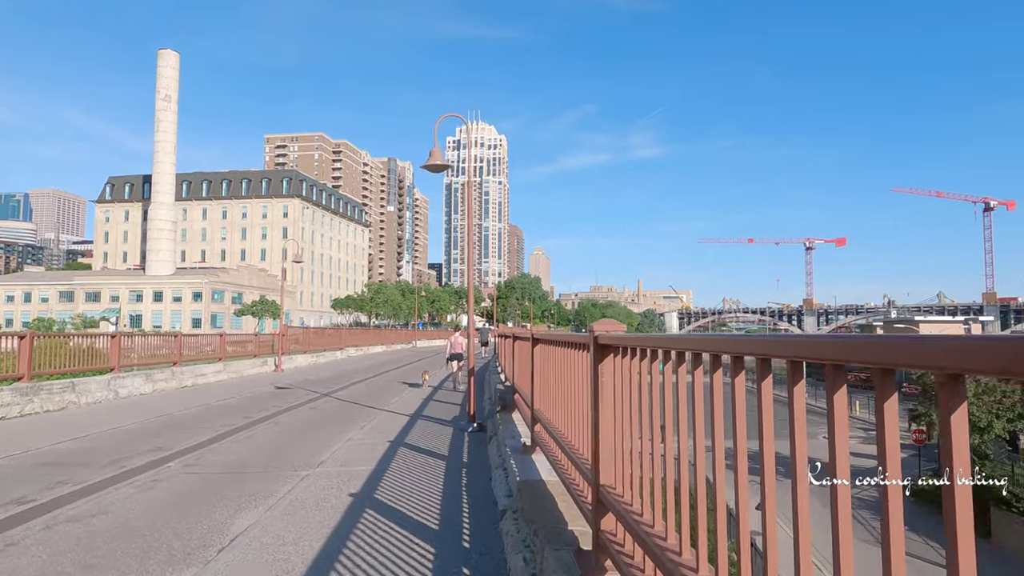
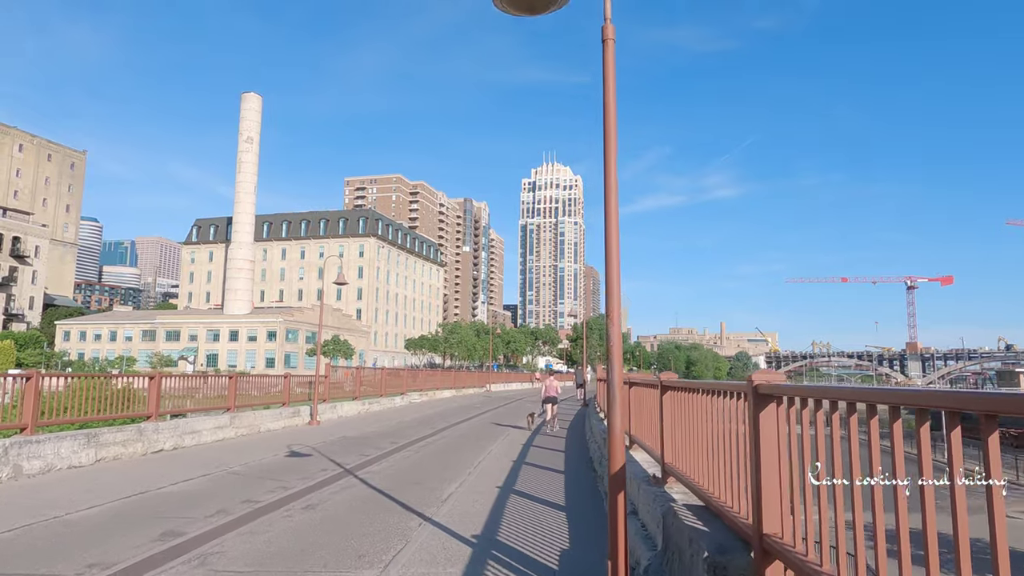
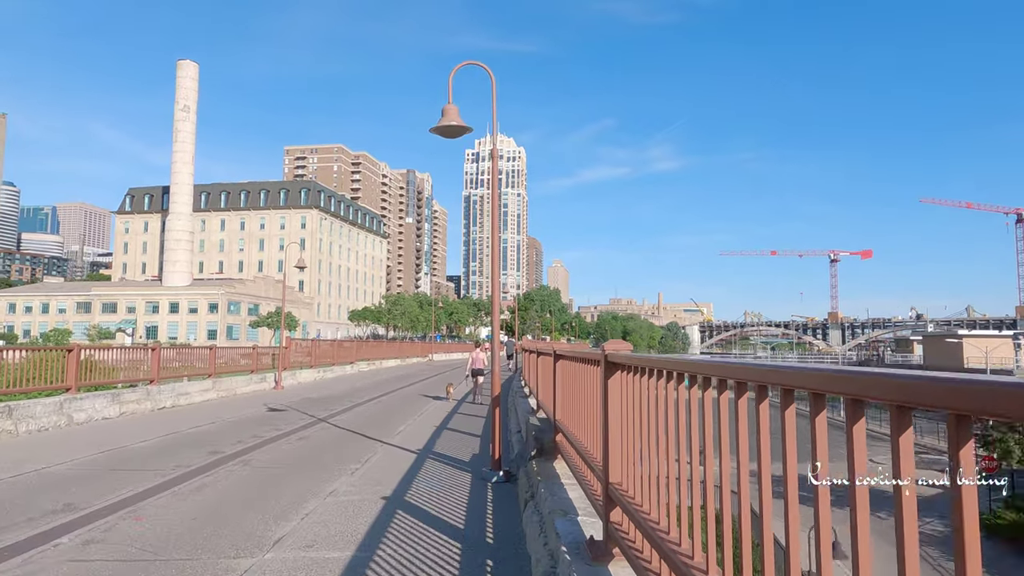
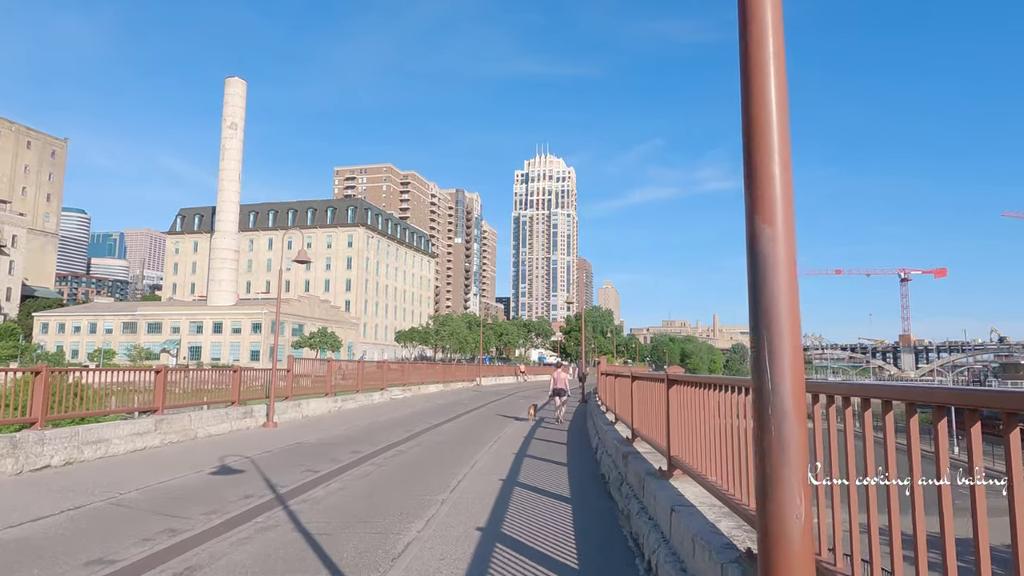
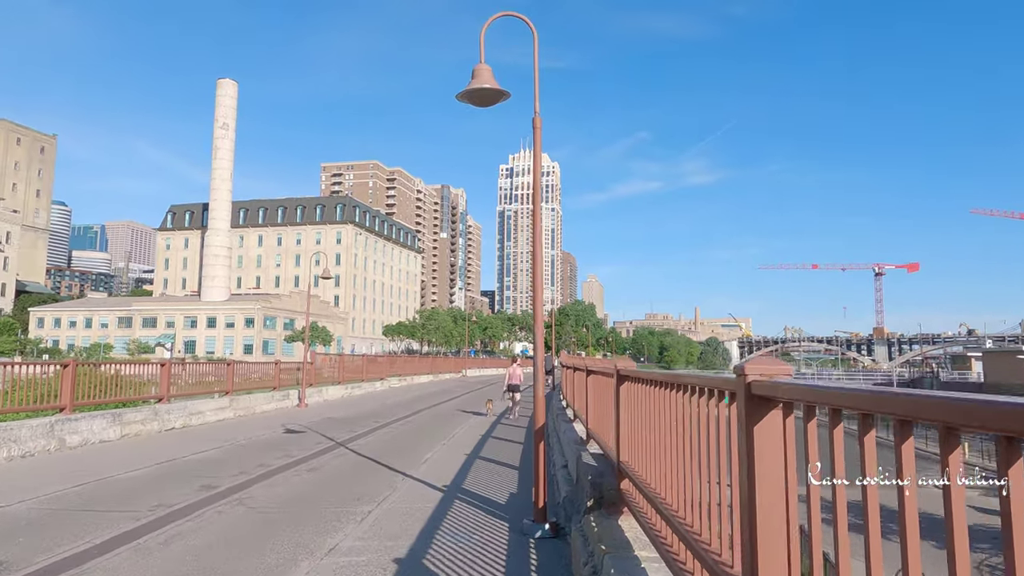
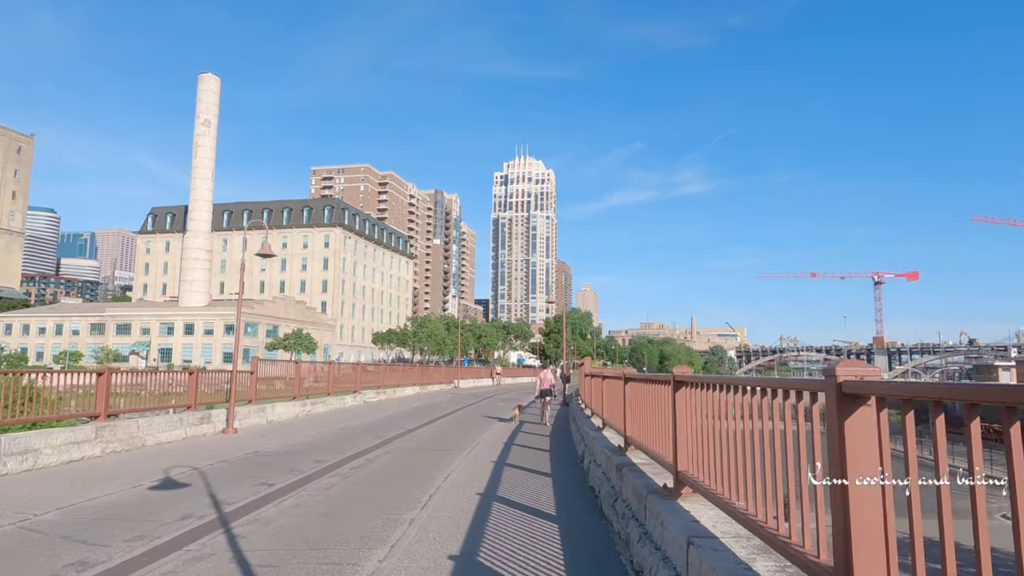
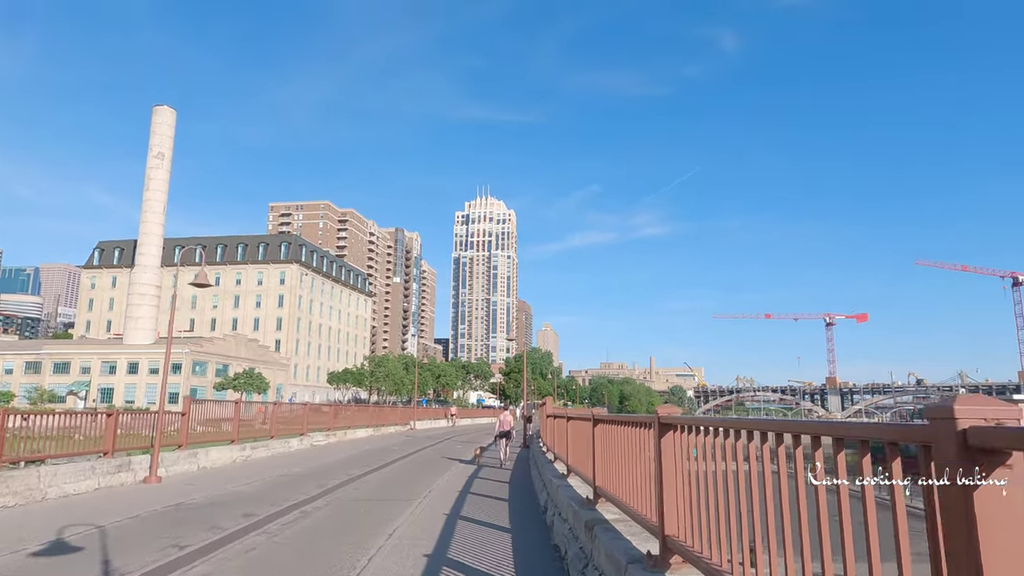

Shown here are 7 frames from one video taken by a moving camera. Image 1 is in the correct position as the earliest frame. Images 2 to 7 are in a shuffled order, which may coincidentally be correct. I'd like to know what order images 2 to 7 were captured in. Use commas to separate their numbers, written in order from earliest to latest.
3, 5, 2, 4, 6, 7
